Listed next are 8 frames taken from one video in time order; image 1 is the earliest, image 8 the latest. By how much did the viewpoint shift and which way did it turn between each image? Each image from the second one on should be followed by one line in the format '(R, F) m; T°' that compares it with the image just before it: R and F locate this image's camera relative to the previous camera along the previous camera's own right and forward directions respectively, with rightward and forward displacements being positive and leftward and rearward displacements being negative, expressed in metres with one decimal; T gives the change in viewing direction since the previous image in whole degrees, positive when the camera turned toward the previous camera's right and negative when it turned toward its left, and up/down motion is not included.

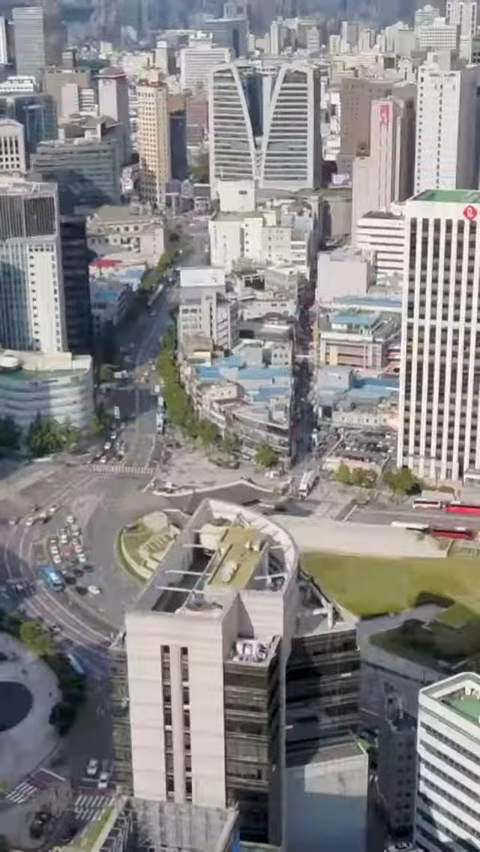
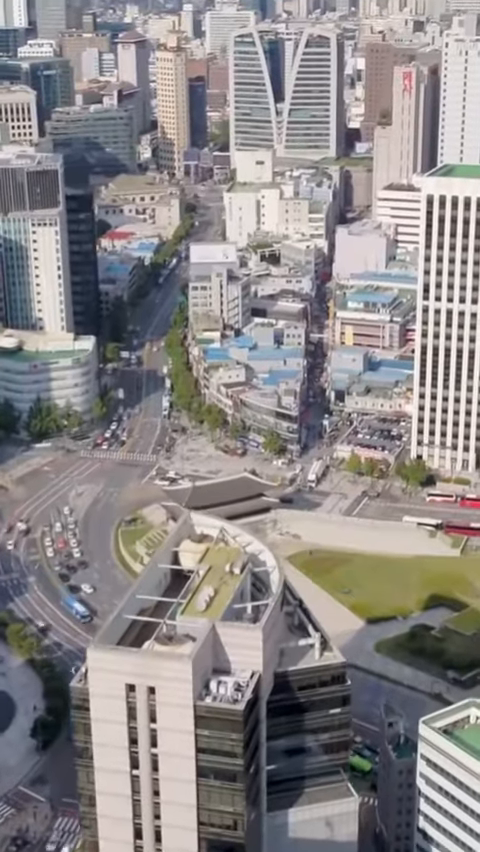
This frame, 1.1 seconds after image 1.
(+1.0, +2.8) m; -1°
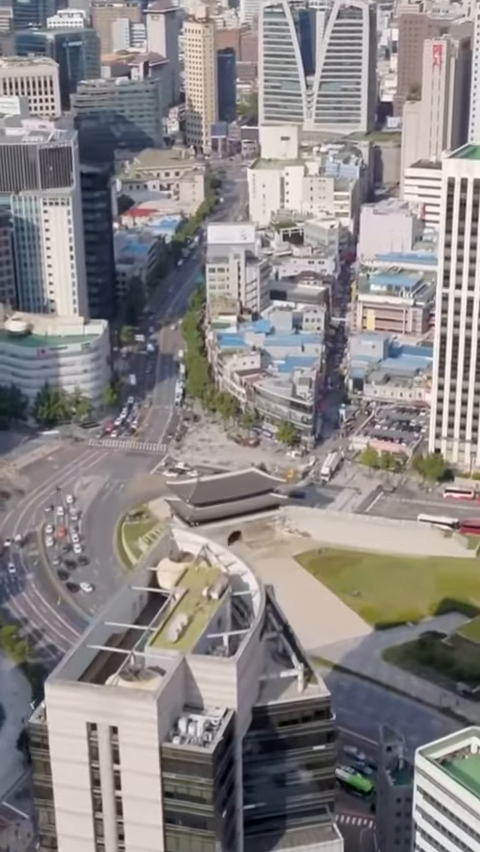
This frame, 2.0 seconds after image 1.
(+1.1, +2.0) m; -2°
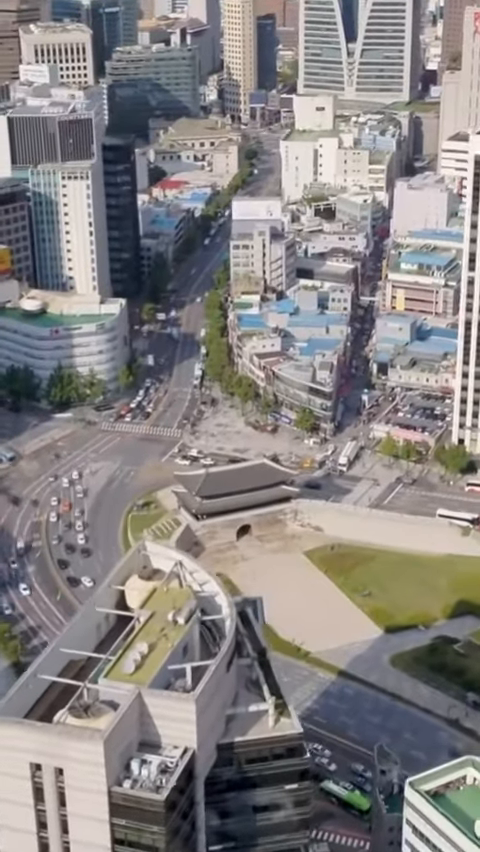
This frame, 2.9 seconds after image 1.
(+1.4, +2.0) m; -2°
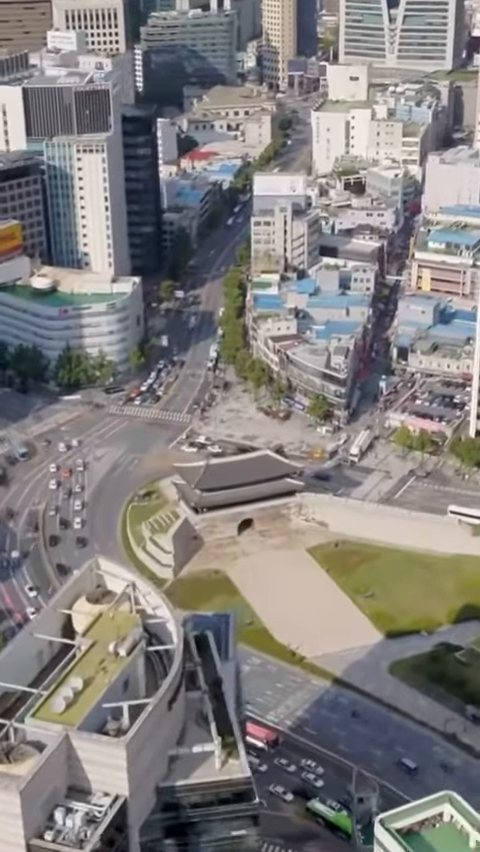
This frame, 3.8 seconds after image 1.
(+1.6, +1.9) m; -2°
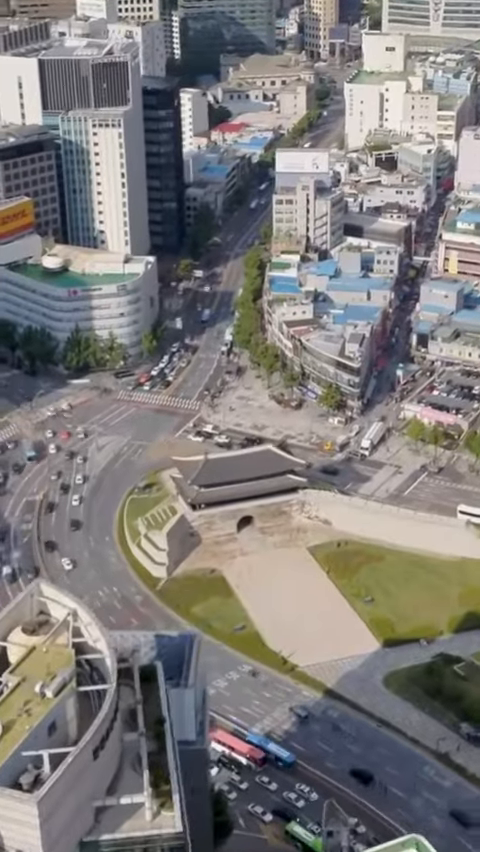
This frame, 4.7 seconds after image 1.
(+1.7, +1.7) m; -2°
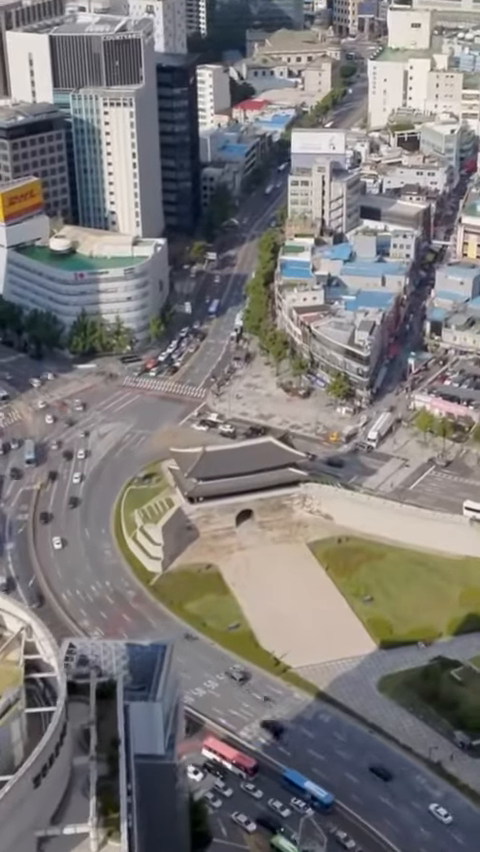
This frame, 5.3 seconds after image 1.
(+1.1, +1.1) m; -2°
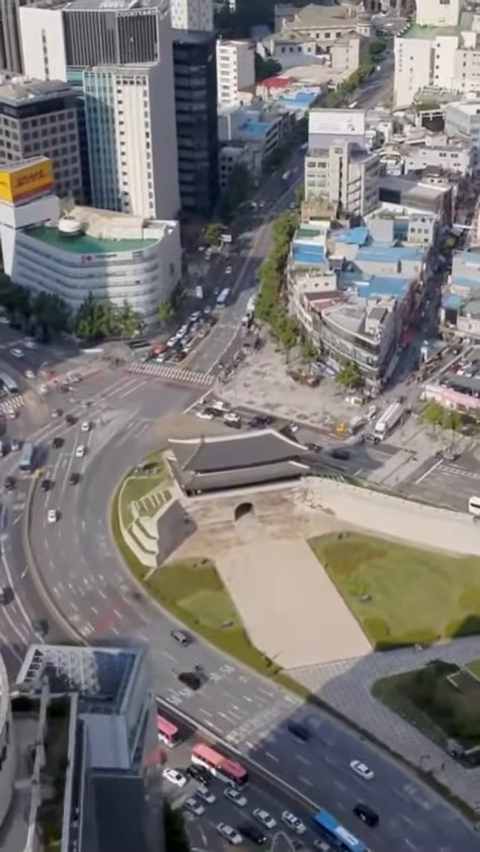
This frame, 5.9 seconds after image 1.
(+1.2, +1.1) m; -2°
